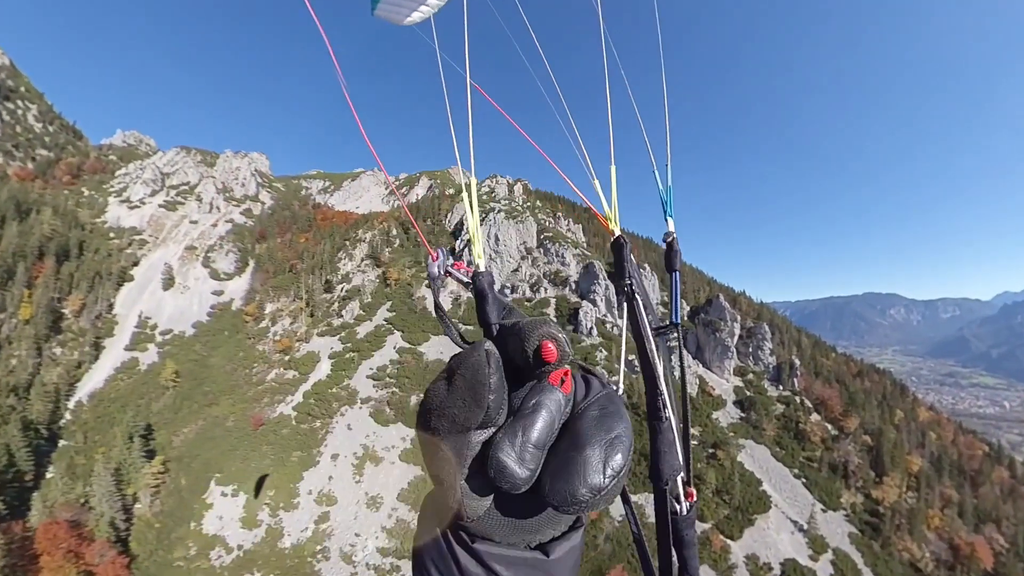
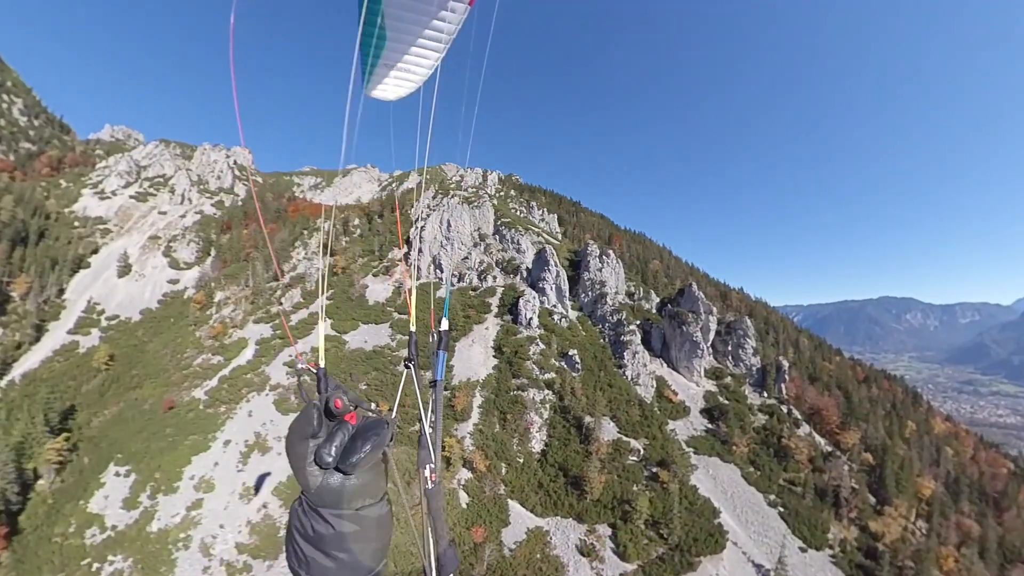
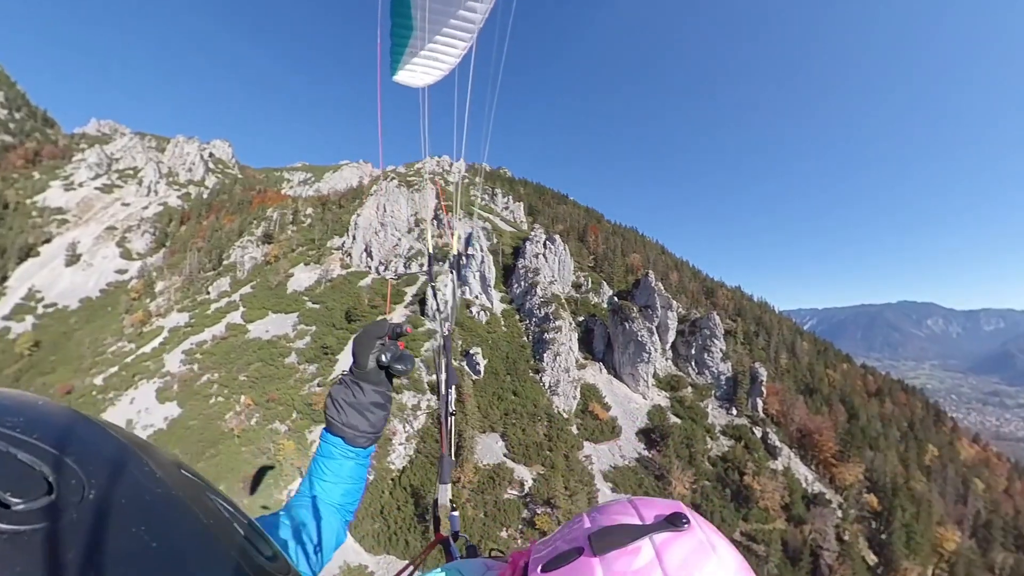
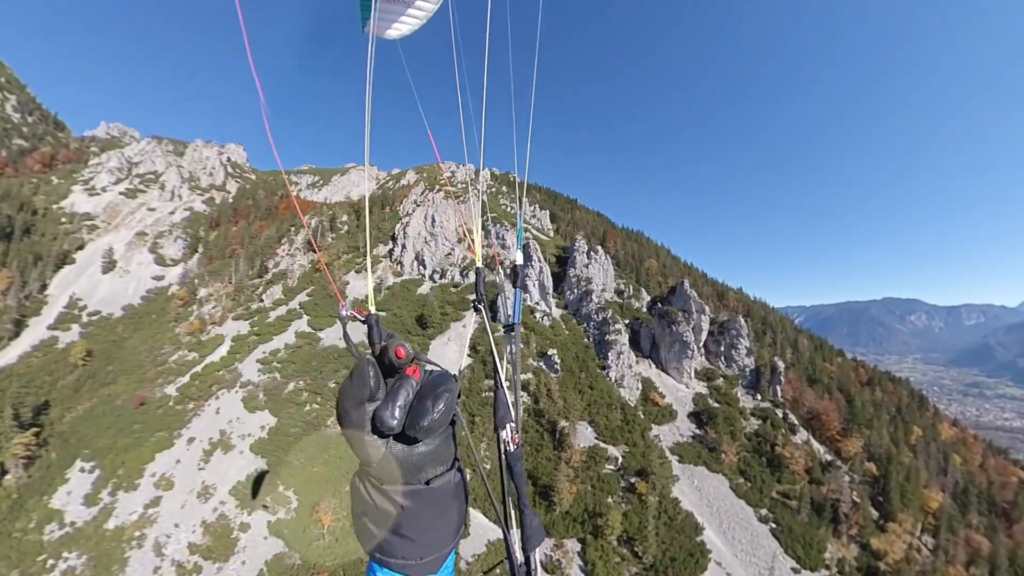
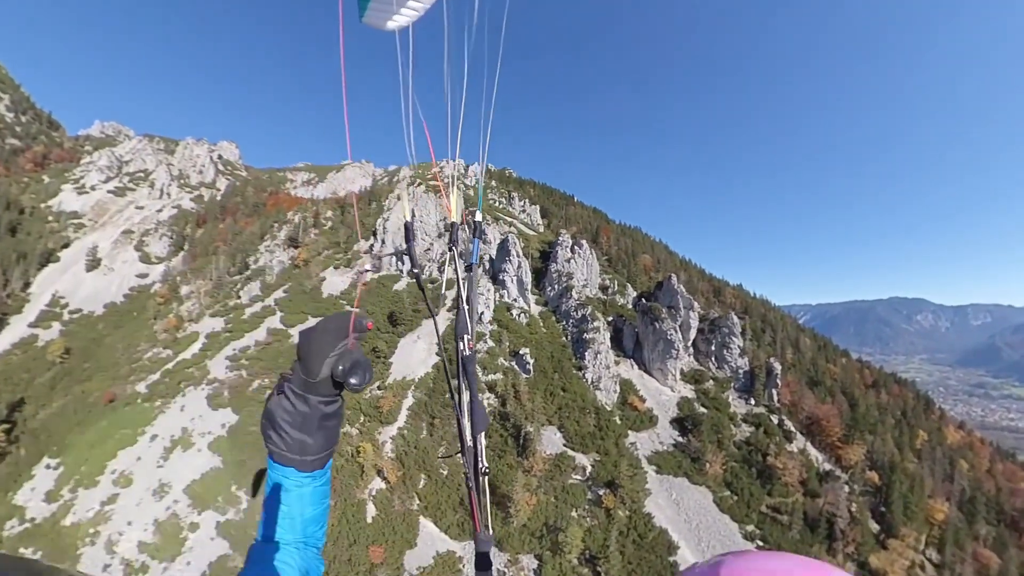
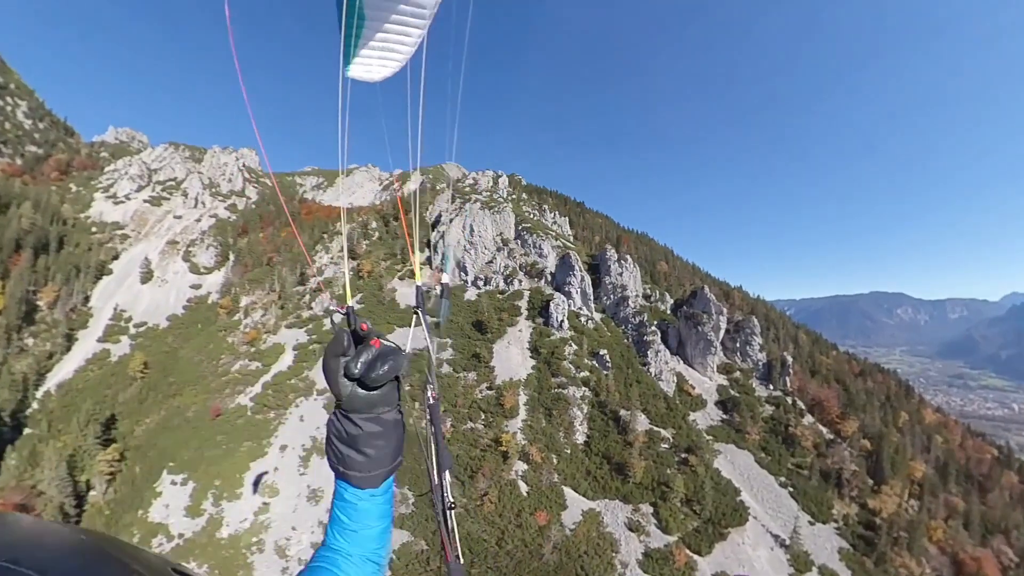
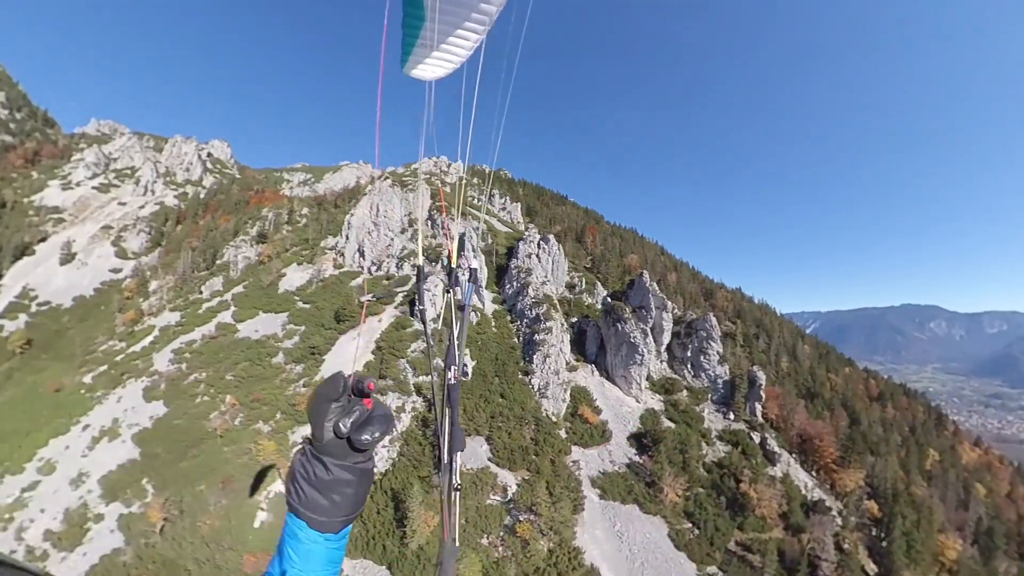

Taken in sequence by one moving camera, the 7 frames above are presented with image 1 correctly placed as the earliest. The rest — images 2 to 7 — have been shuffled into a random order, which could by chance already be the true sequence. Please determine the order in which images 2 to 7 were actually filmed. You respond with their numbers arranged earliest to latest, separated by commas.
6, 2, 4, 5, 3, 7
